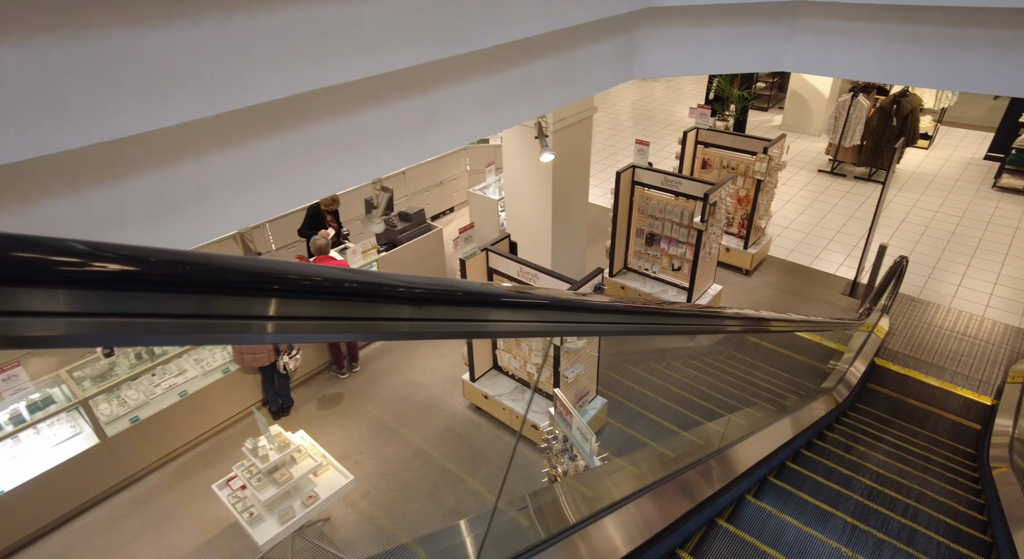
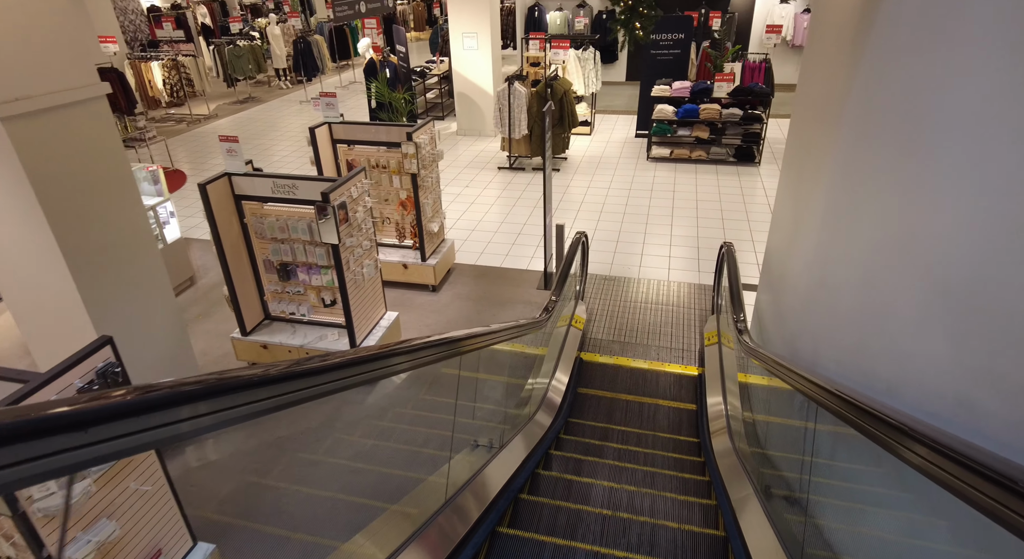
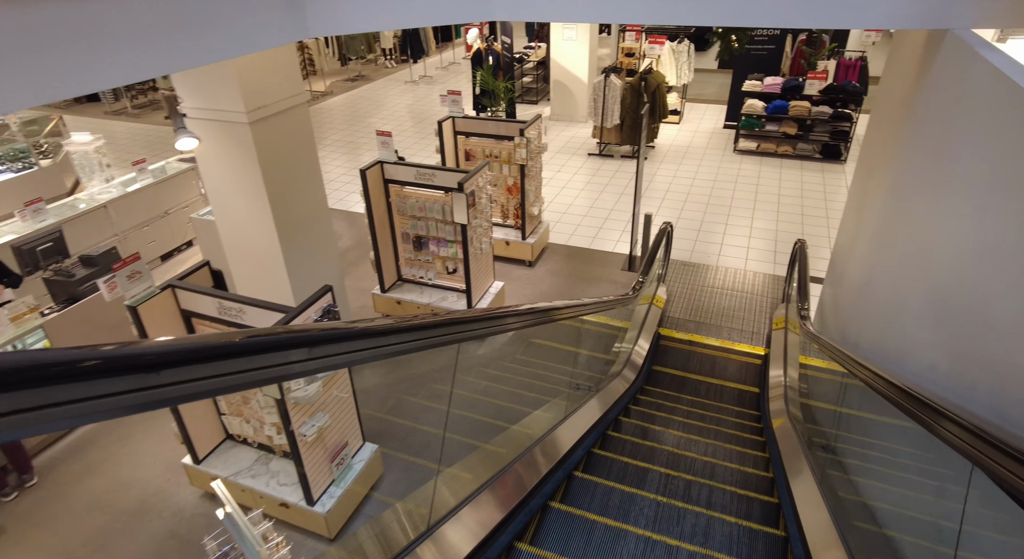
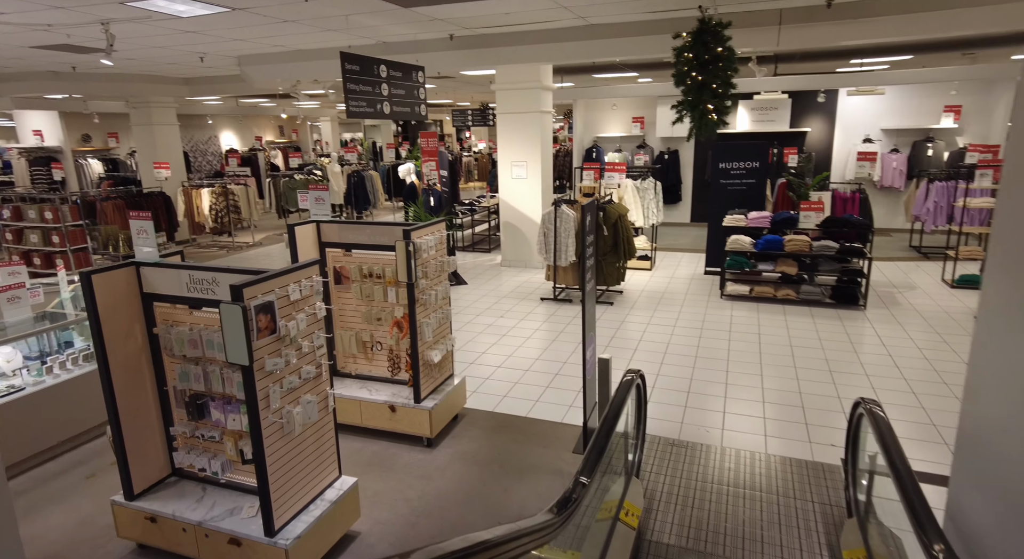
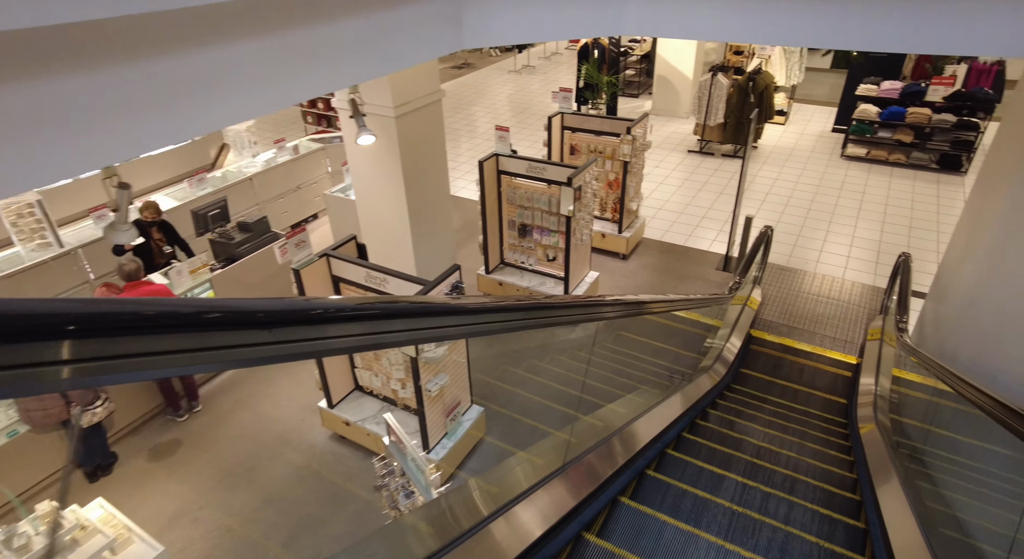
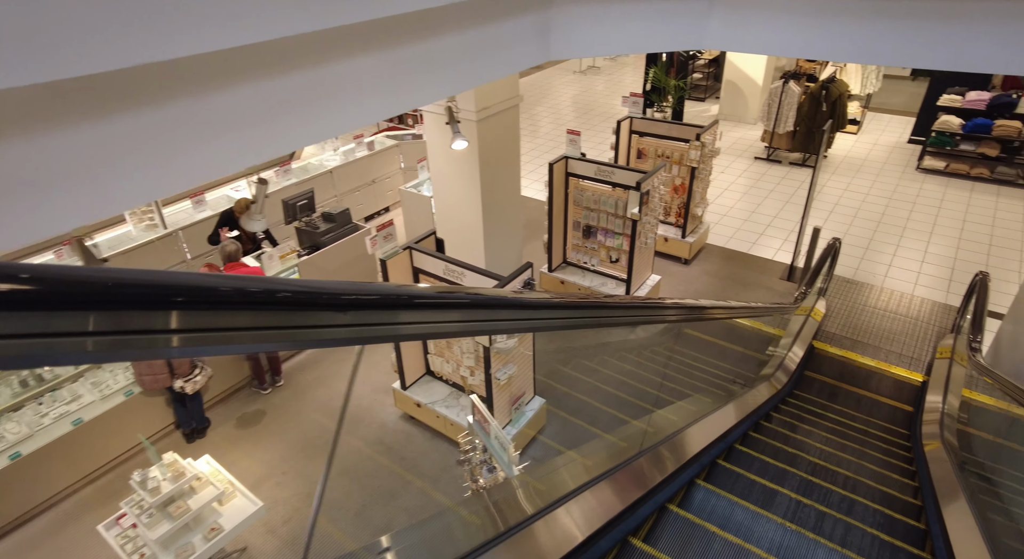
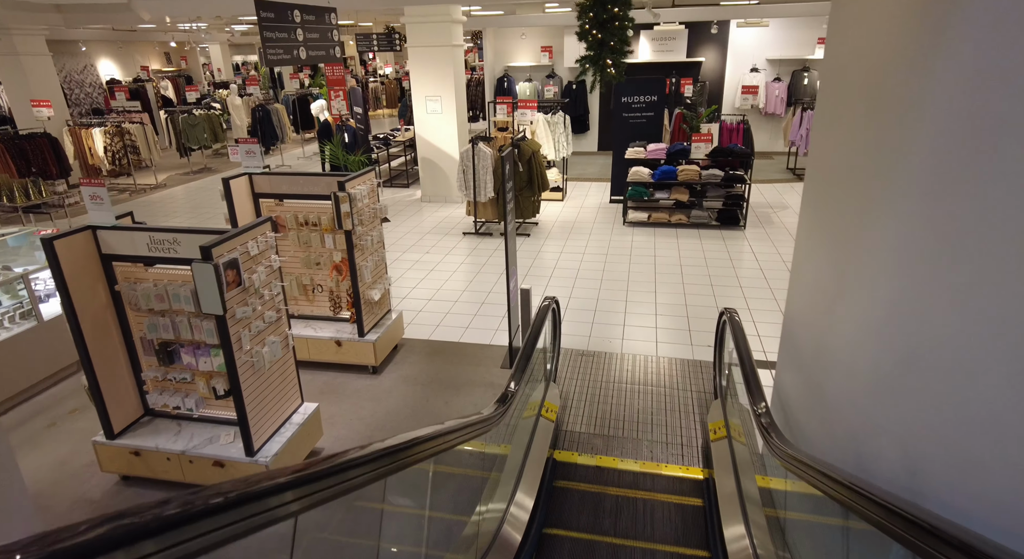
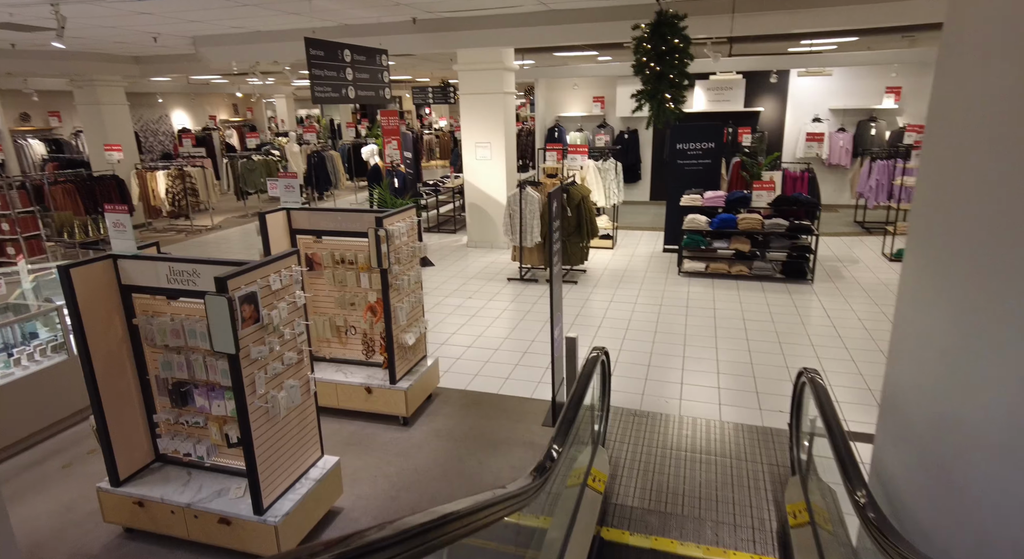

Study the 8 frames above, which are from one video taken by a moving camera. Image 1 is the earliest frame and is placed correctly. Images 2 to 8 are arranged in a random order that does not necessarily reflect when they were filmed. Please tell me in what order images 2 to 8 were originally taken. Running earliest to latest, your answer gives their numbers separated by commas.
6, 5, 3, 2, 7, 8, 4
